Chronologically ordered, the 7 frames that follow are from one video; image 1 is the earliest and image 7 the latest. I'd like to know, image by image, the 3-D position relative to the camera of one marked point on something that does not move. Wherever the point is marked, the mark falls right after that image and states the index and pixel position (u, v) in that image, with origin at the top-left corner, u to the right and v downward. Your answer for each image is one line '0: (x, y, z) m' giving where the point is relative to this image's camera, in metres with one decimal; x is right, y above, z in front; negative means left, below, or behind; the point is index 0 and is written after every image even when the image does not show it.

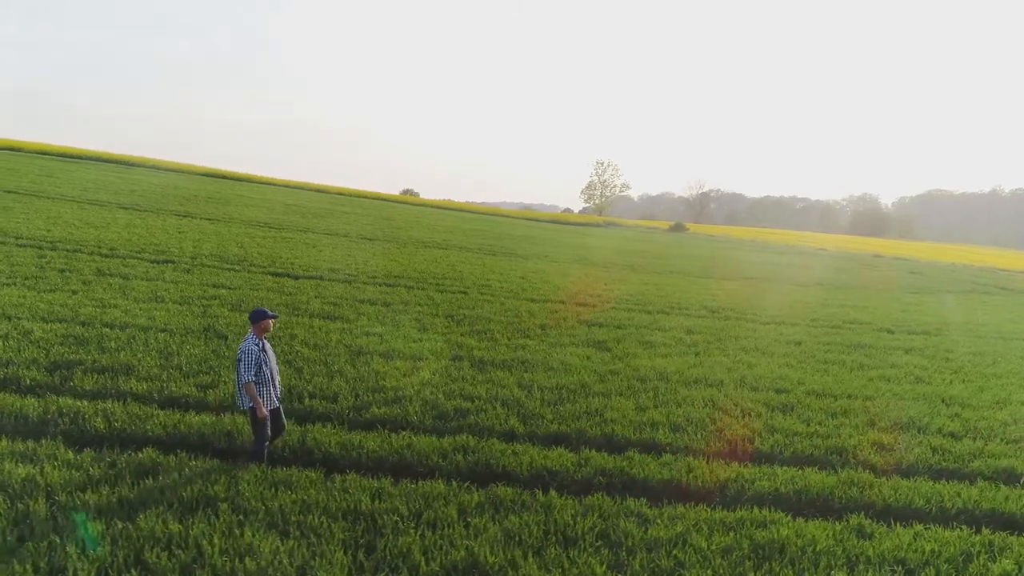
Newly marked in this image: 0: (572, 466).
0: (+0.5, -1.5, +6.8) m
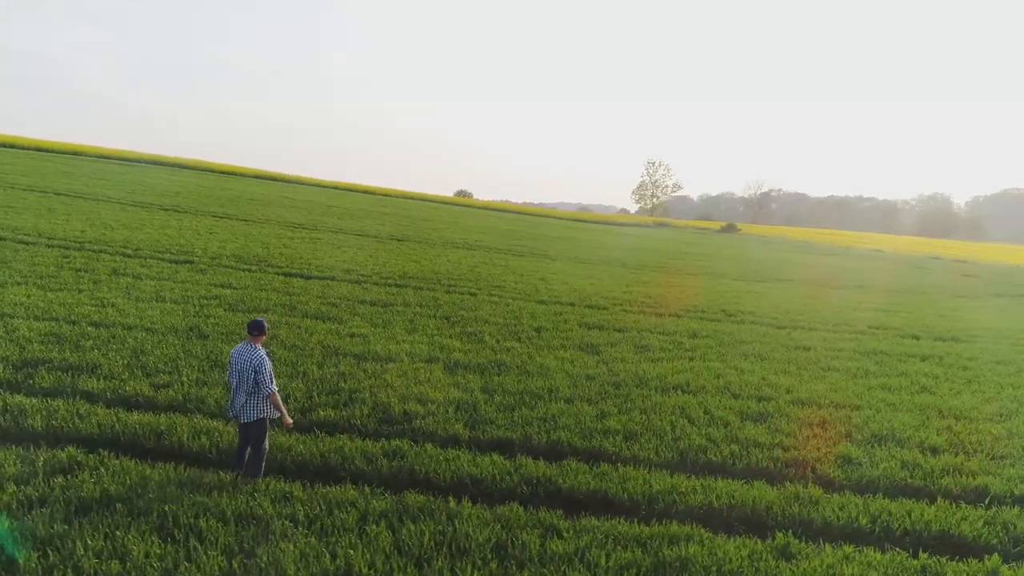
0: (-0.1, -1.6, +6.6) m
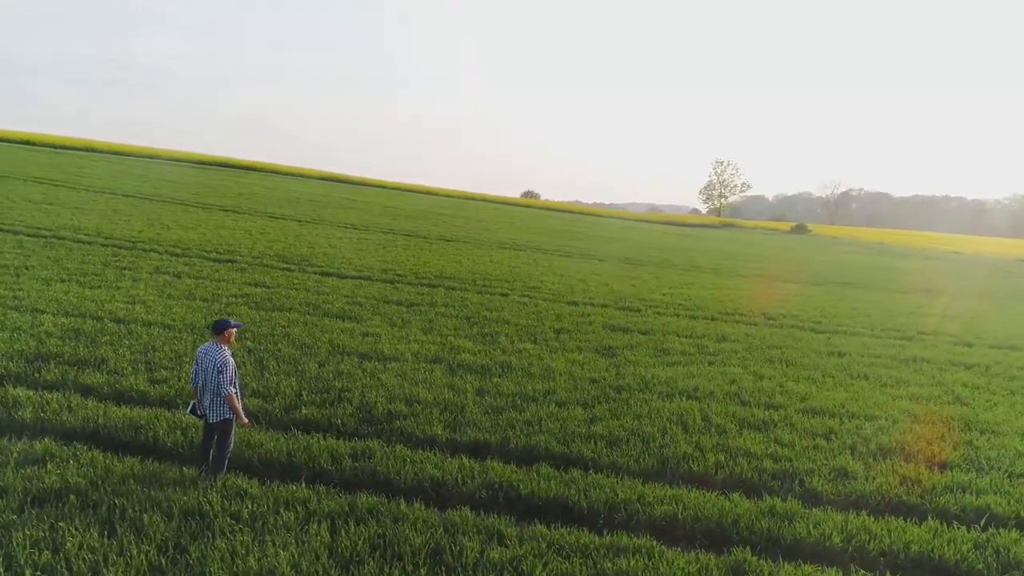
0: (-0.4, -1.6, +6.5) m
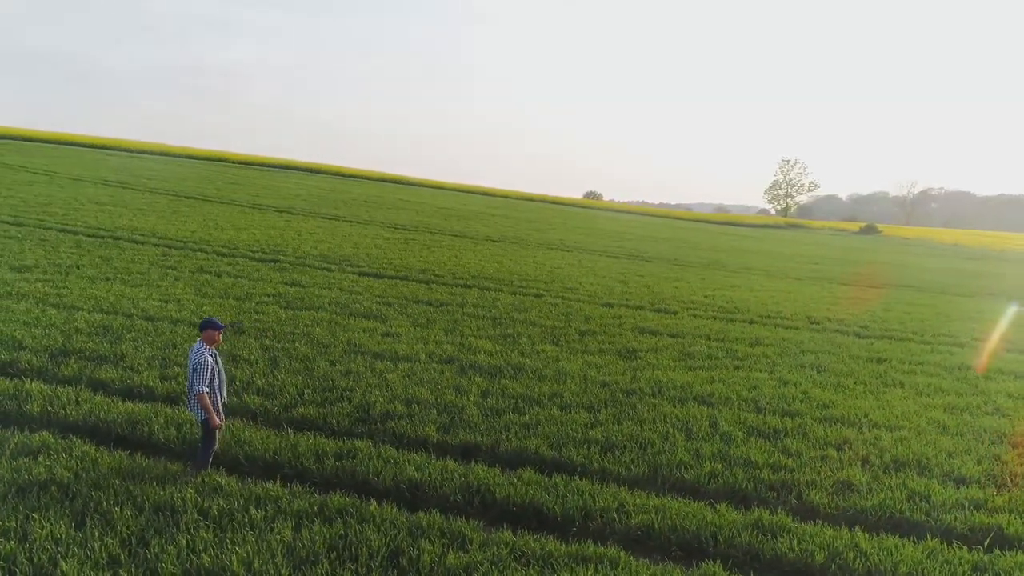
0: (-0.6, -1.6, +6.4) m
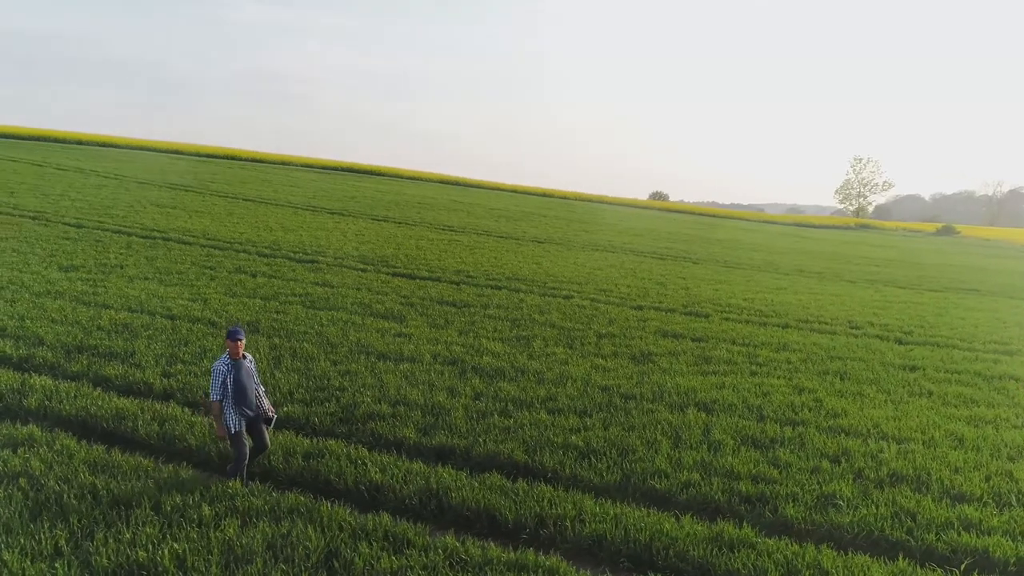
0: (-0.9, -1.6, +6.4) m
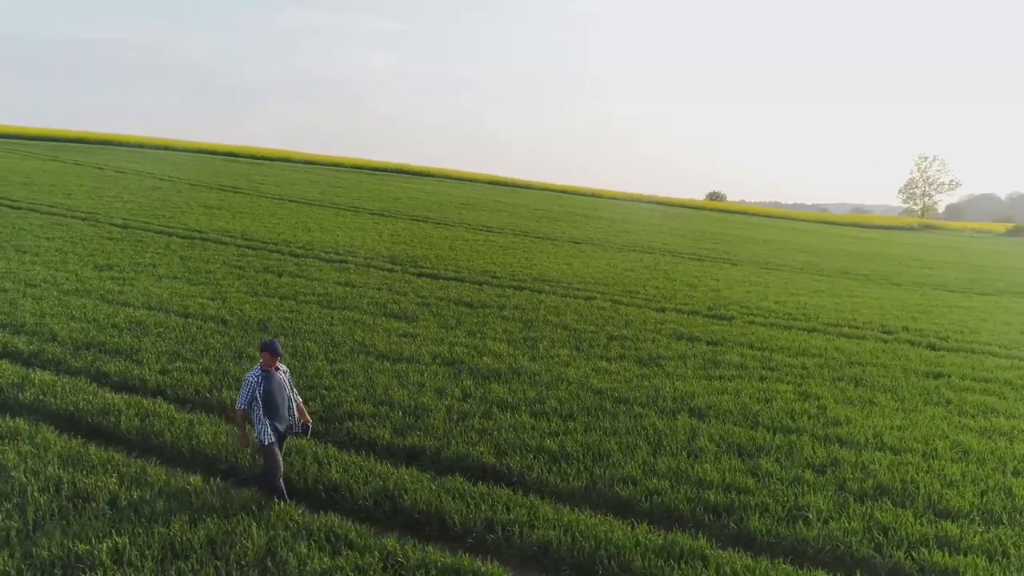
0: (-1.2, -1.6, +6.4) m
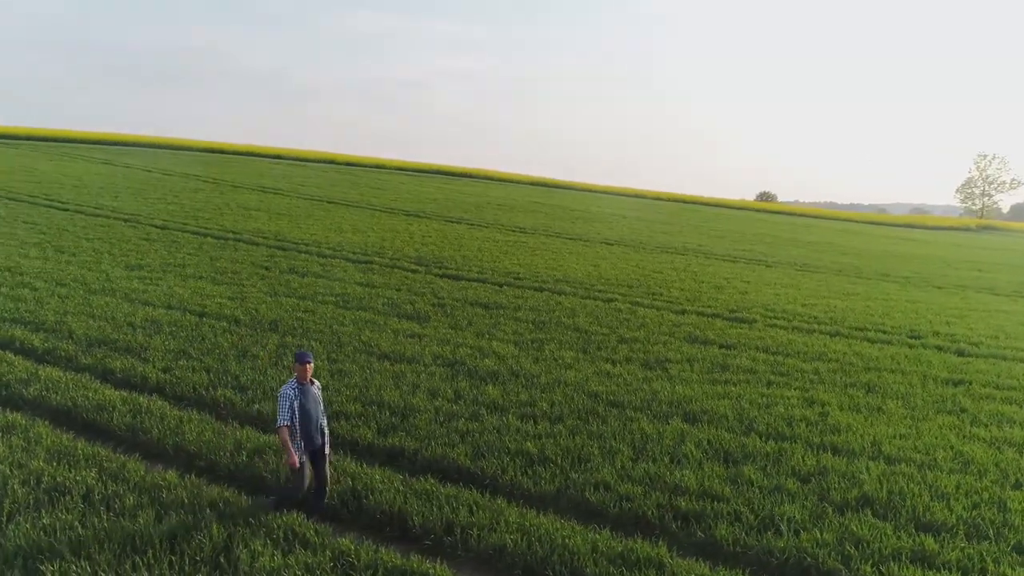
0: (-1.5, -1.6, +6.5) m
